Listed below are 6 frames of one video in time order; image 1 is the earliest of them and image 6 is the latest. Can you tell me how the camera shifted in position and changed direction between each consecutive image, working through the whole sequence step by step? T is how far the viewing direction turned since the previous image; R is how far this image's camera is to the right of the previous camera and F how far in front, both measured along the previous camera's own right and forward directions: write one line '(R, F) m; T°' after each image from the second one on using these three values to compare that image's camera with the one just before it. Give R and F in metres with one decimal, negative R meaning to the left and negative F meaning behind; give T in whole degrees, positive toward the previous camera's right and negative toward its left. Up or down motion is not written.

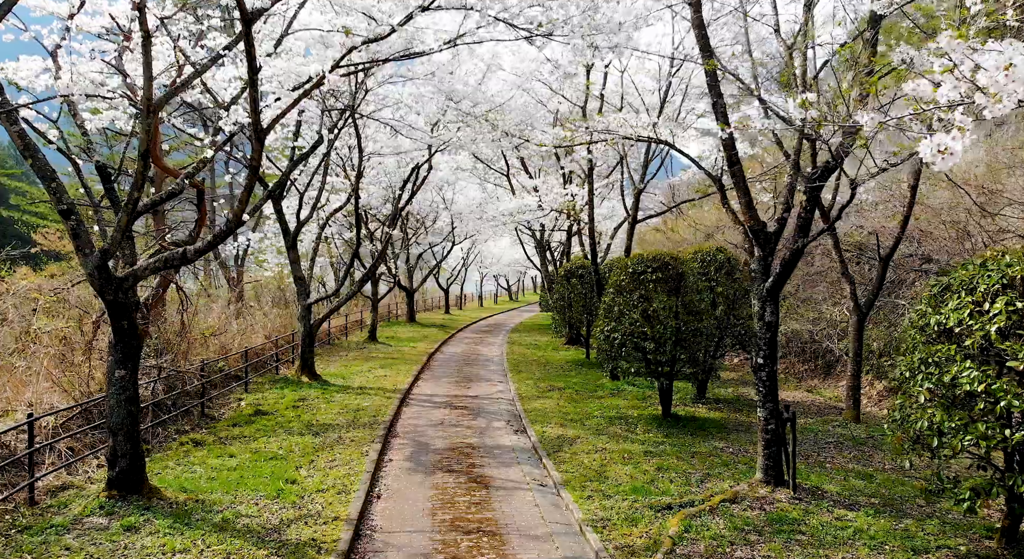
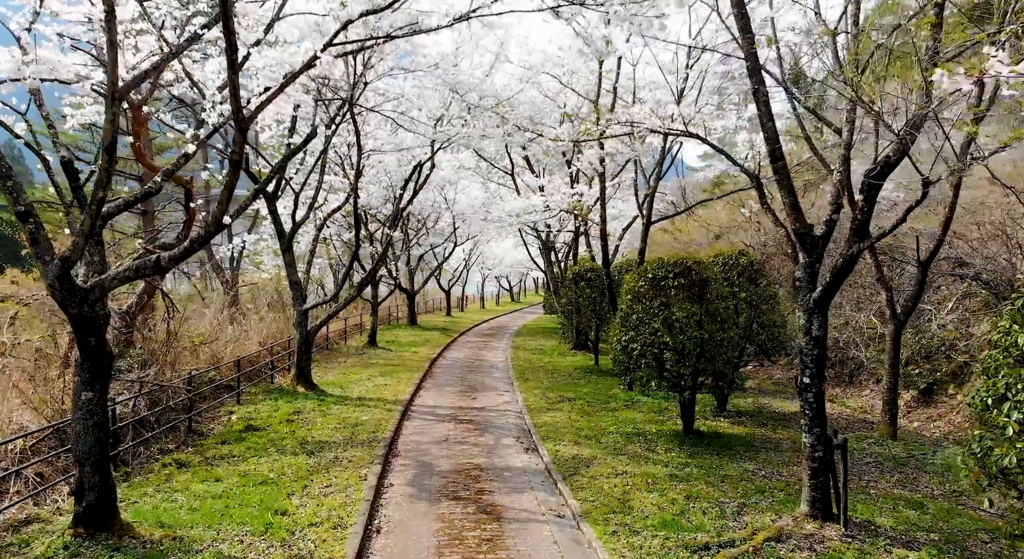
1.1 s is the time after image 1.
(-0.1, +0.8) m; 0°
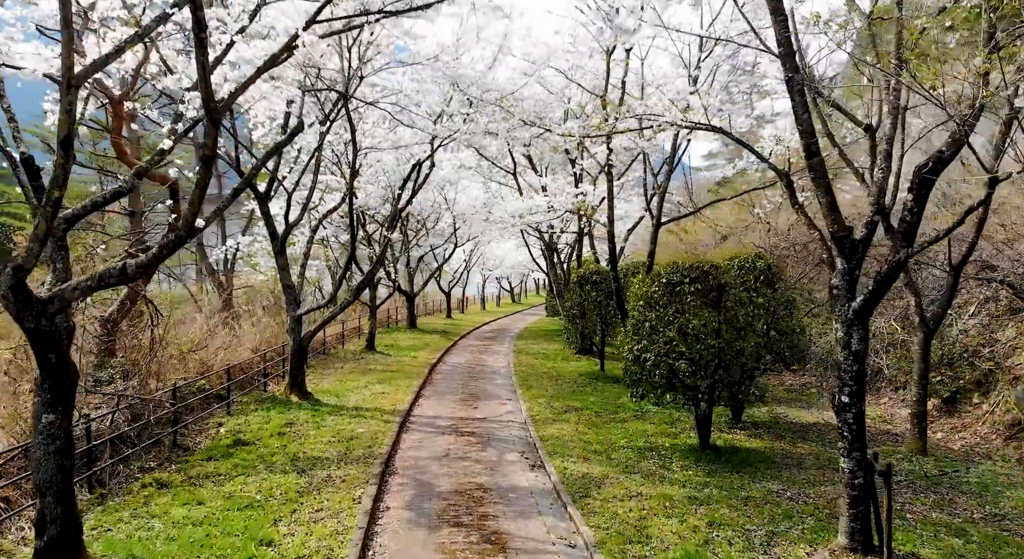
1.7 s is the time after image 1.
(-0.1, +0.6) m; 0°
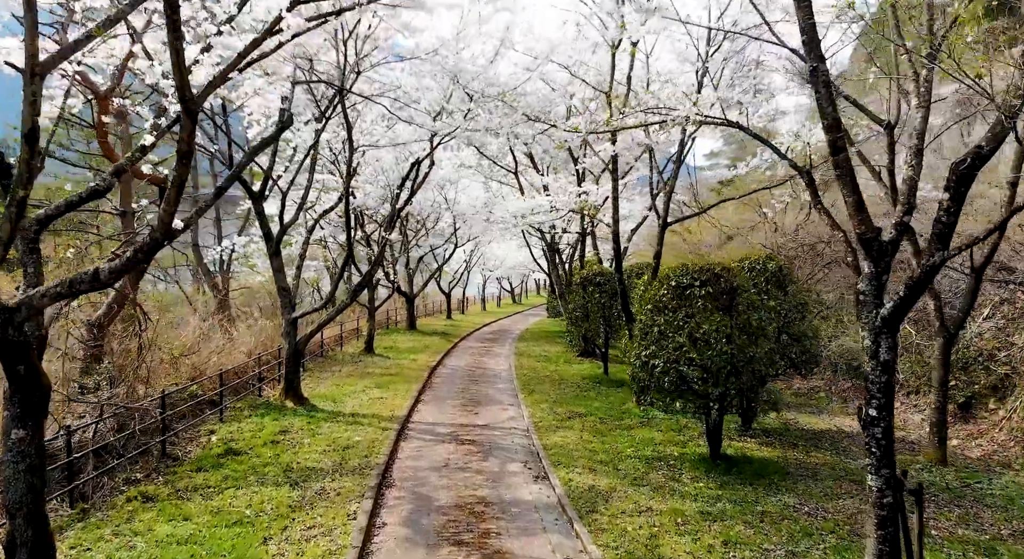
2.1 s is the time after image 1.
(0.0, +0.4) m; 0°
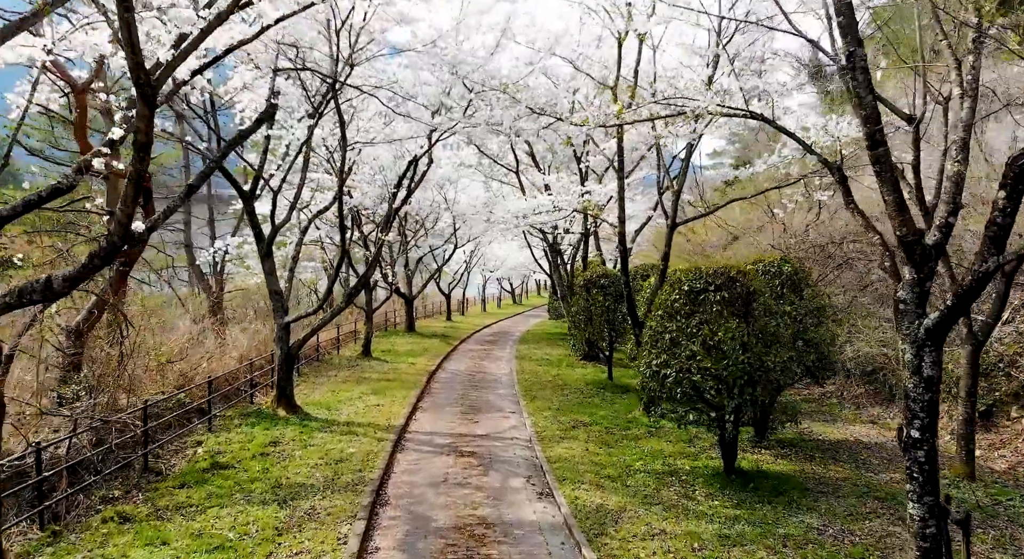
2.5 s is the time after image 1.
(0.0, +0.5) m; 0°
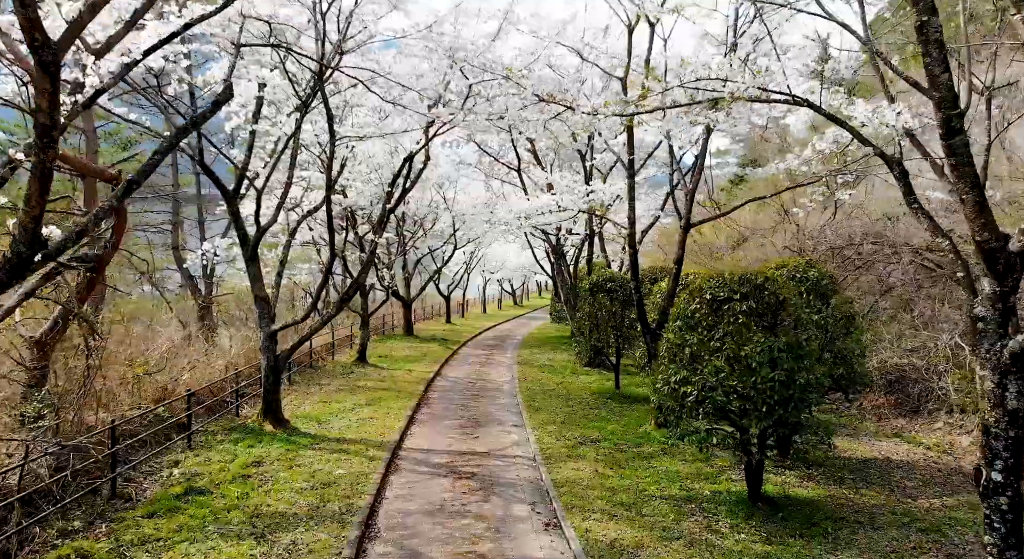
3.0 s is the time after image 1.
(0.0, +0.8) m; 0°
